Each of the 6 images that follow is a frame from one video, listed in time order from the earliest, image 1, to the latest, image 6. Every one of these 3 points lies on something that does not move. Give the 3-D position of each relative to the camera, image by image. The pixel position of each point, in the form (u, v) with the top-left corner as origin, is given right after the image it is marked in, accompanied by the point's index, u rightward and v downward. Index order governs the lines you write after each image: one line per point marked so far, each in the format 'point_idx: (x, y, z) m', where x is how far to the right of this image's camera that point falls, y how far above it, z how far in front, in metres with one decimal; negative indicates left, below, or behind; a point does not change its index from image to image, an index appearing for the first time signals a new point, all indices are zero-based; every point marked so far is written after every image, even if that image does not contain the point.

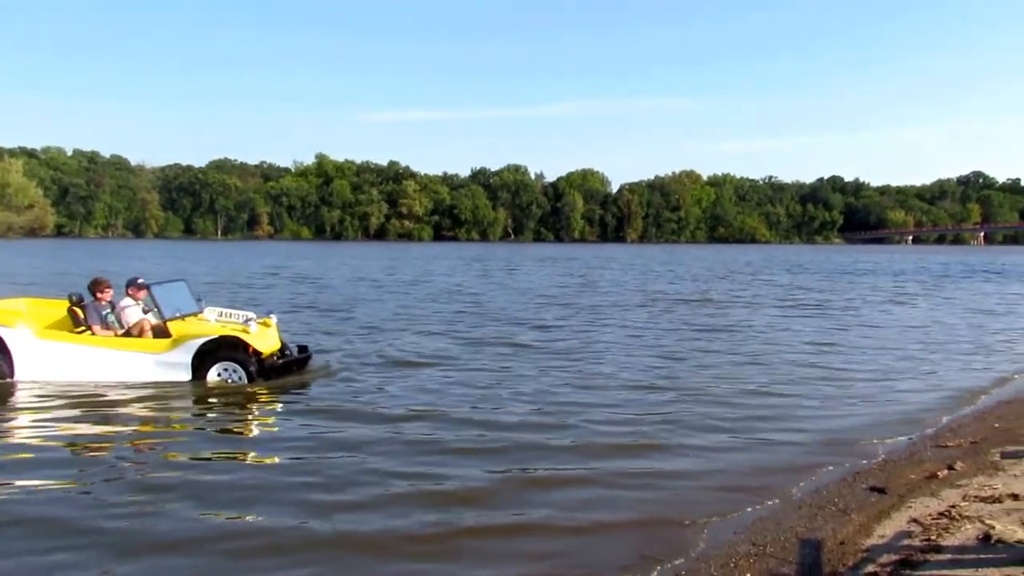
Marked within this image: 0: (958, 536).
0: (+5.8, -3.2, +8.8) m
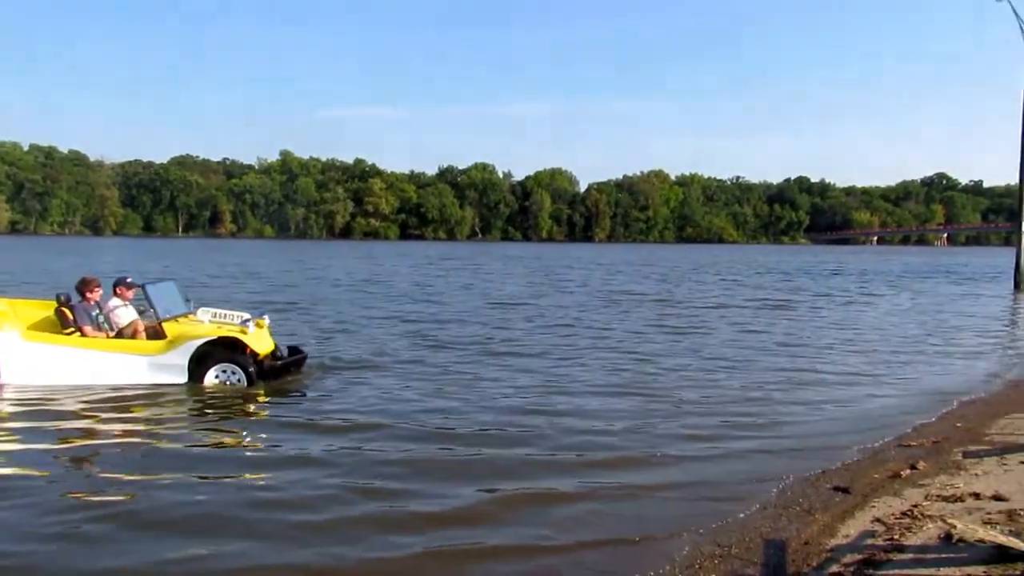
0: (+5.2, -3.1, +8.8) m
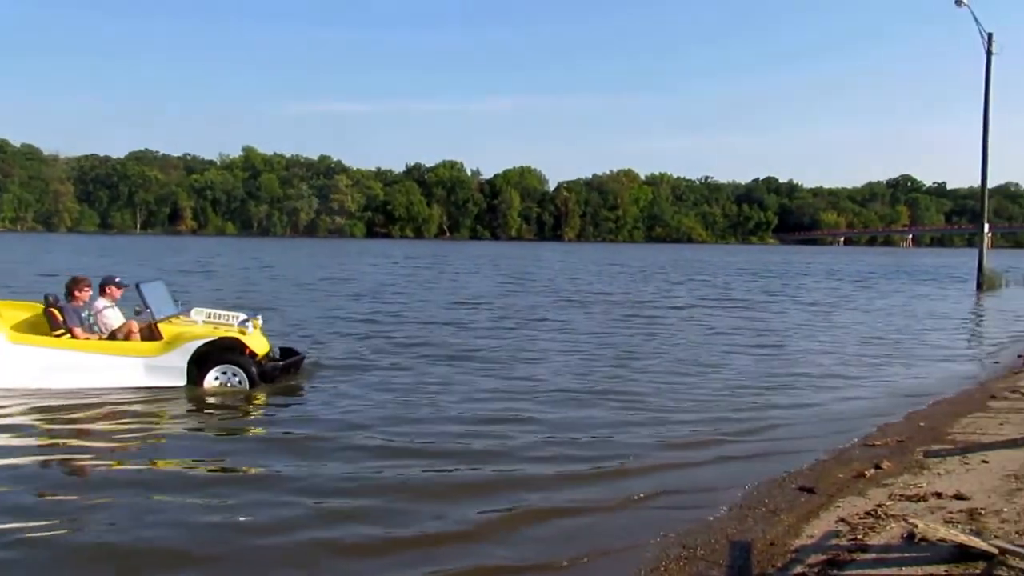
0: (+4.7, -3.1, +8.8) m
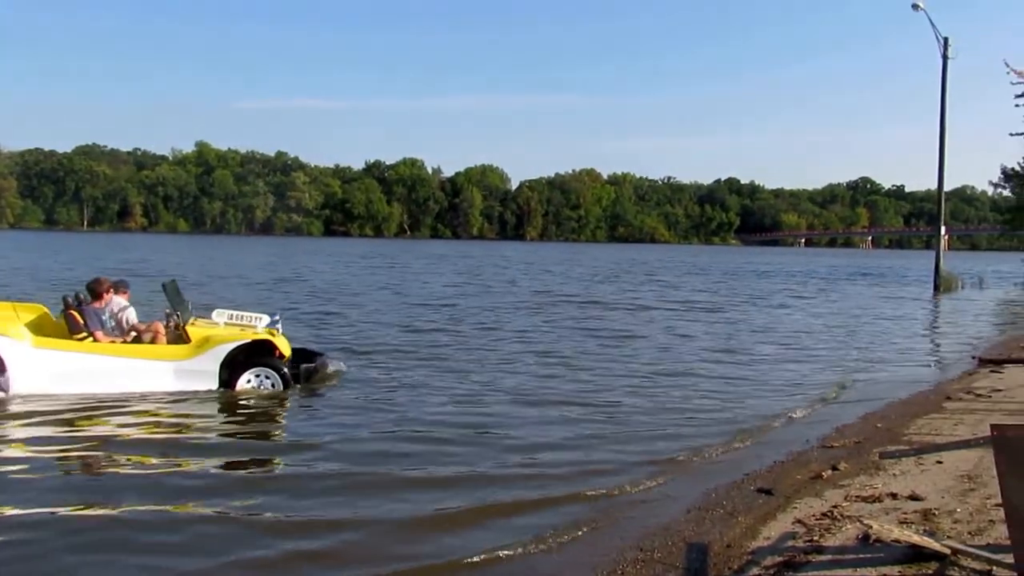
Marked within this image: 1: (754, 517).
0: (+4.1, -3.2, +8.8) m
1: (+3.4, -3.2, +9.6) m
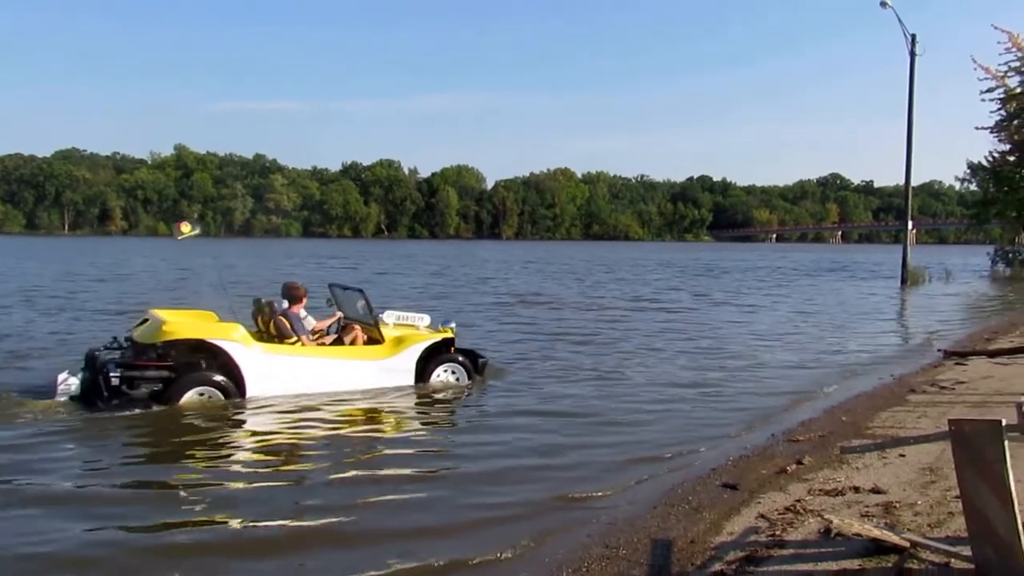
0: (+3.6, -3.2, +9.0) m
1: (+2.8, -3.2, +9.9) m
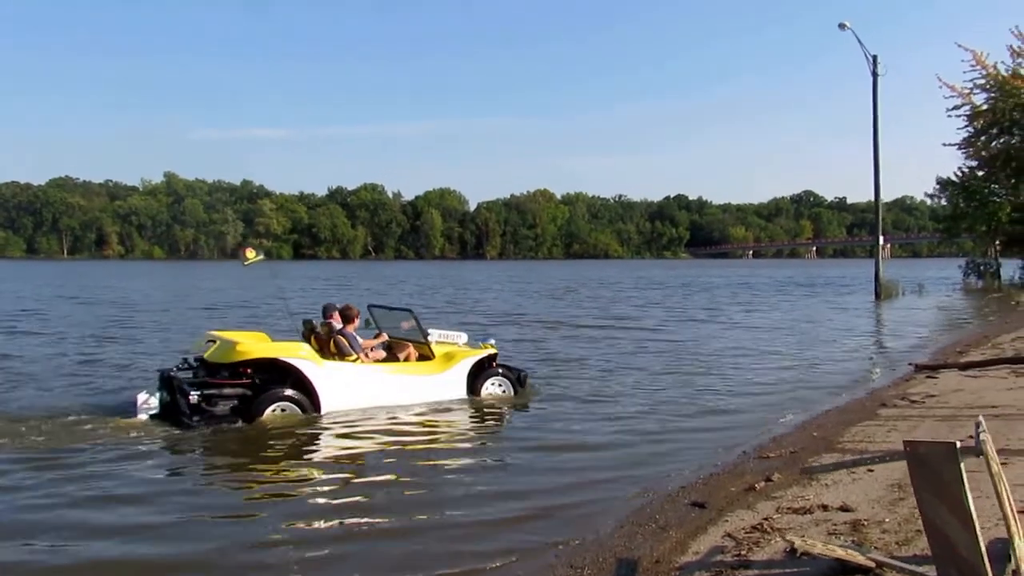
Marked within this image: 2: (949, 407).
0: (+3.0, -3.5, +9.2) m
1: (+2.3, -3.5, +10.1) m
2: (+8.0, -2.2, +12.5) m
